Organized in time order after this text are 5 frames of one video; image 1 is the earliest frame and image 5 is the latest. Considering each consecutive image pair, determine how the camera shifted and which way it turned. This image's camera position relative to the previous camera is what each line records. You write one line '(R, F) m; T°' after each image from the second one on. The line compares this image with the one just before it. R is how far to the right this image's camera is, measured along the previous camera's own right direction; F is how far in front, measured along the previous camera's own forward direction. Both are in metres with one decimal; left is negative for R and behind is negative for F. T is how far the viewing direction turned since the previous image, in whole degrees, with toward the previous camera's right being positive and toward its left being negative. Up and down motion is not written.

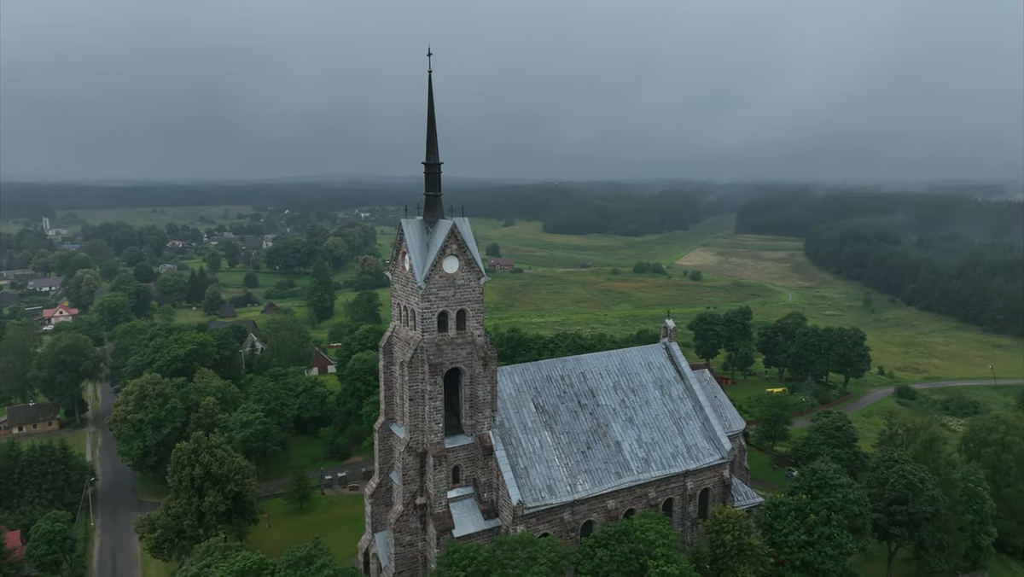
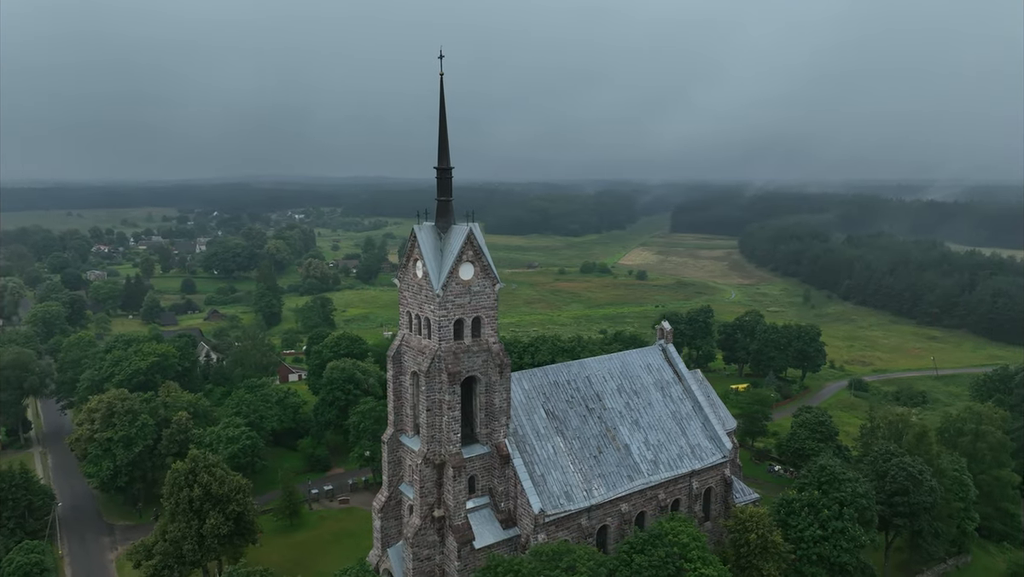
(-4.2, +0.6) m; +5°
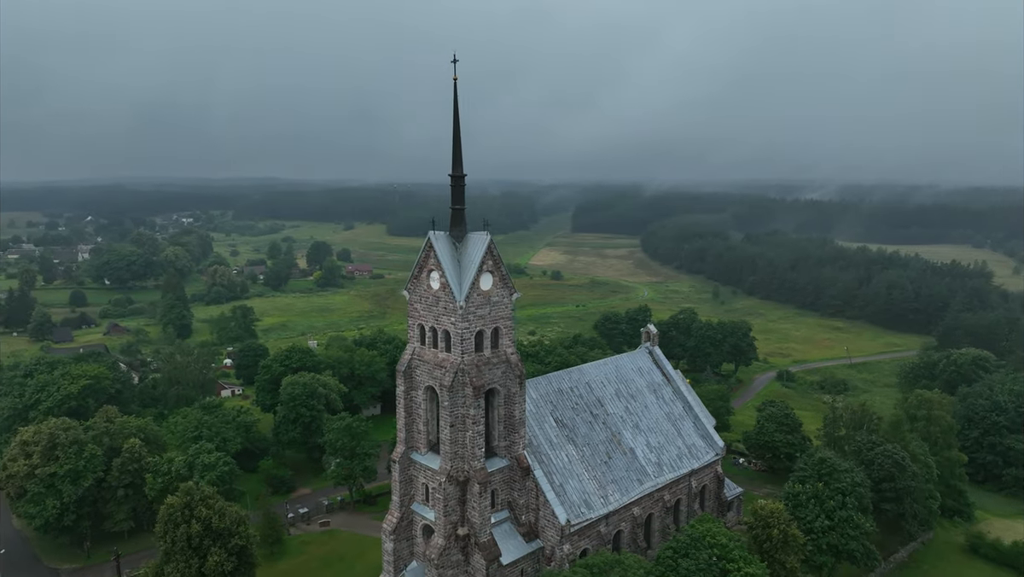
(-6.1, +1.0) m; +9°
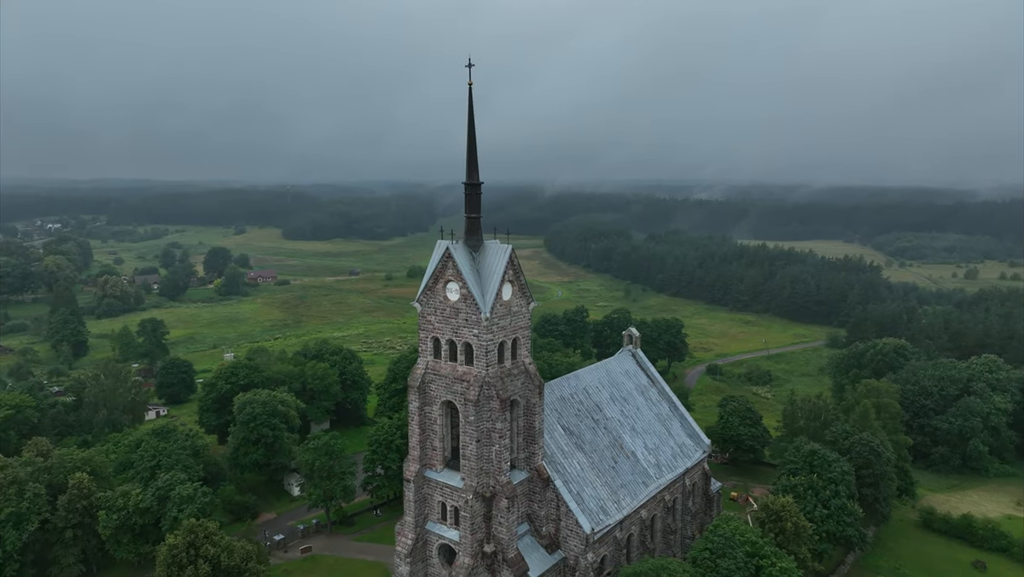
(-6.1, +1.1) m; +9°
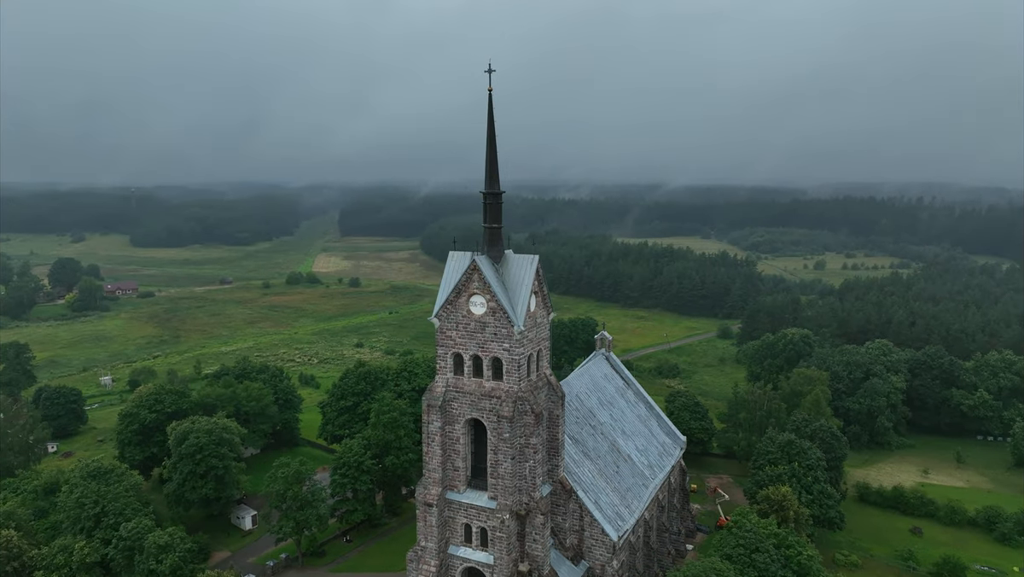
(-7.6, +1.6) m; +11°
